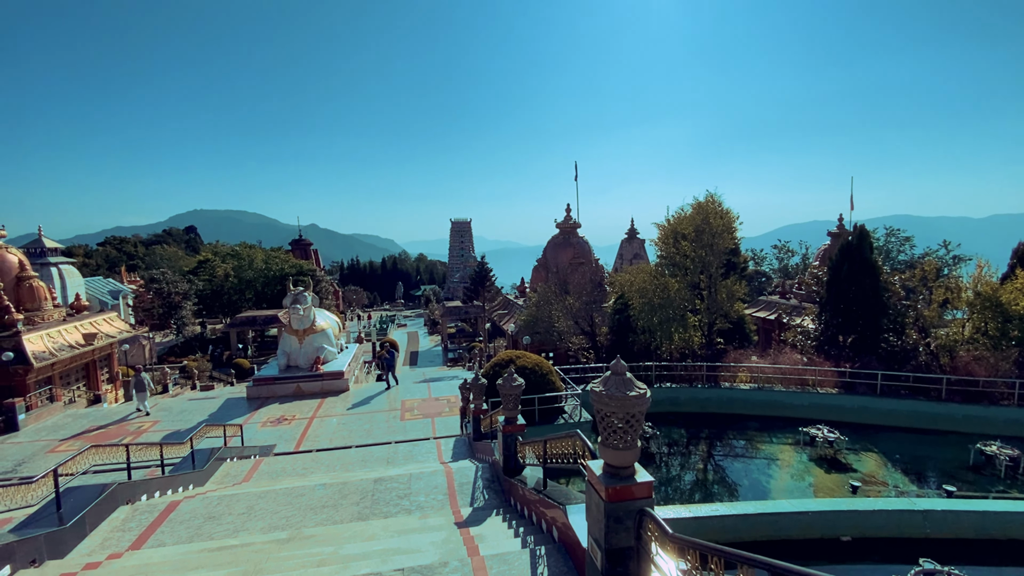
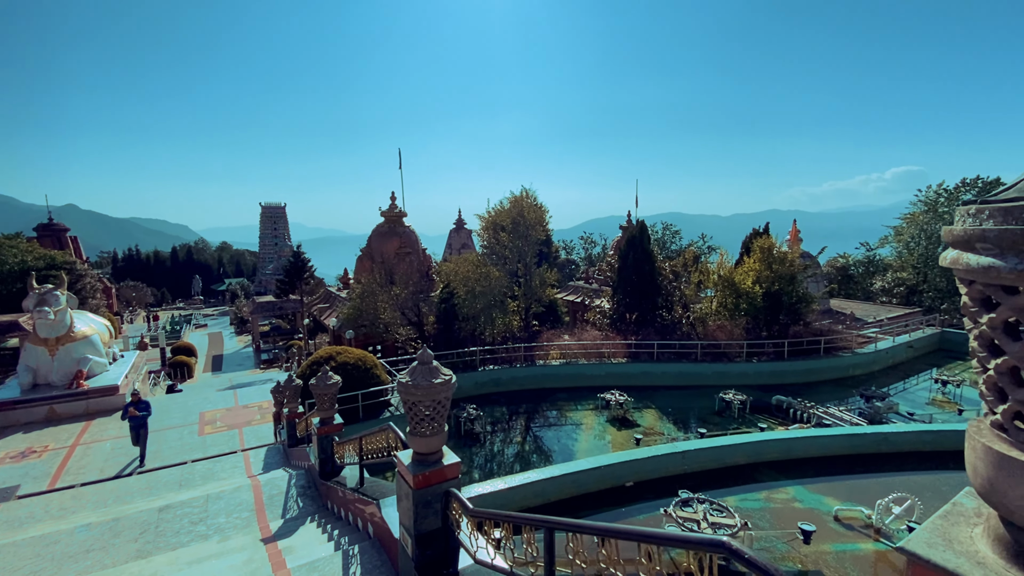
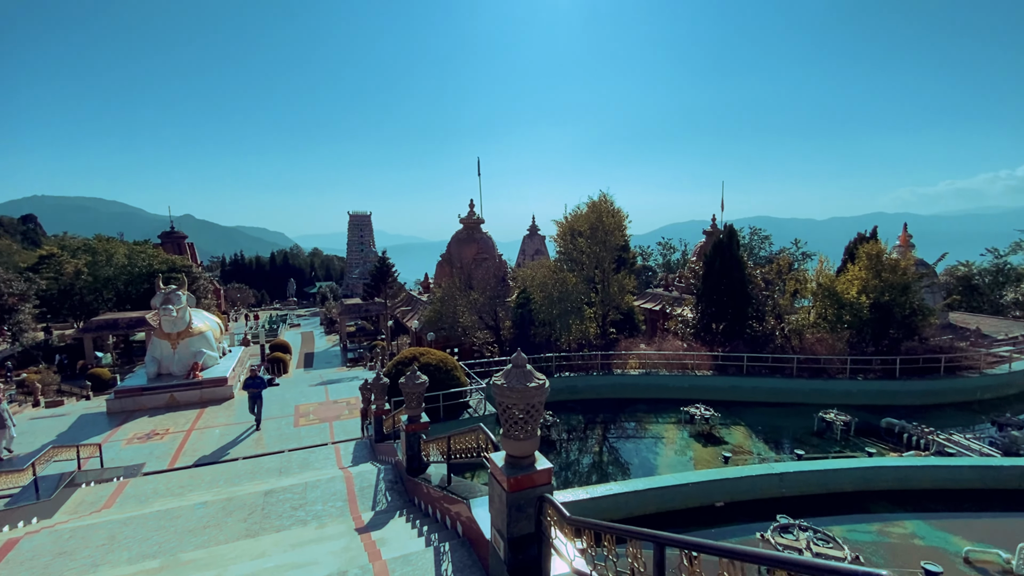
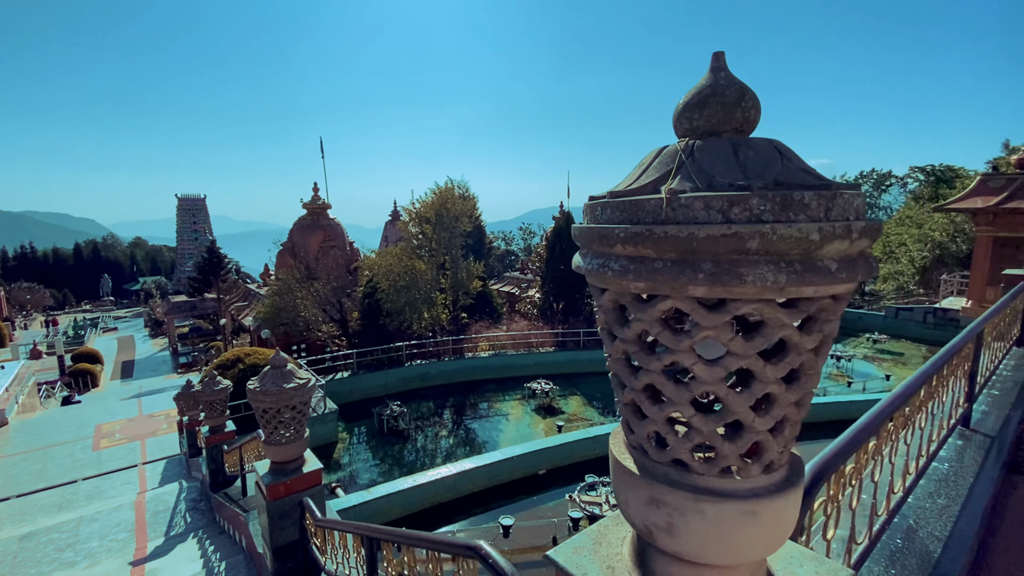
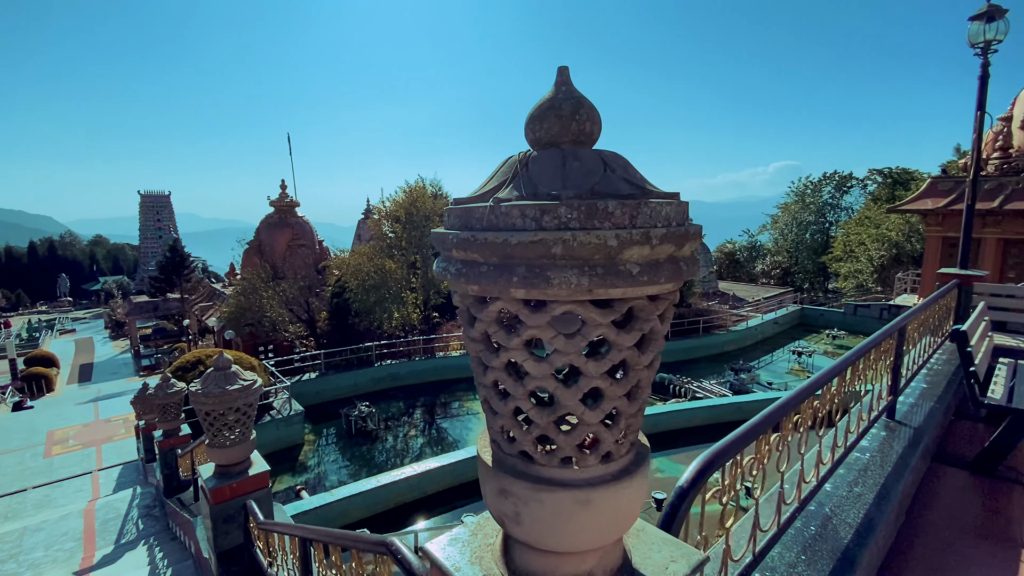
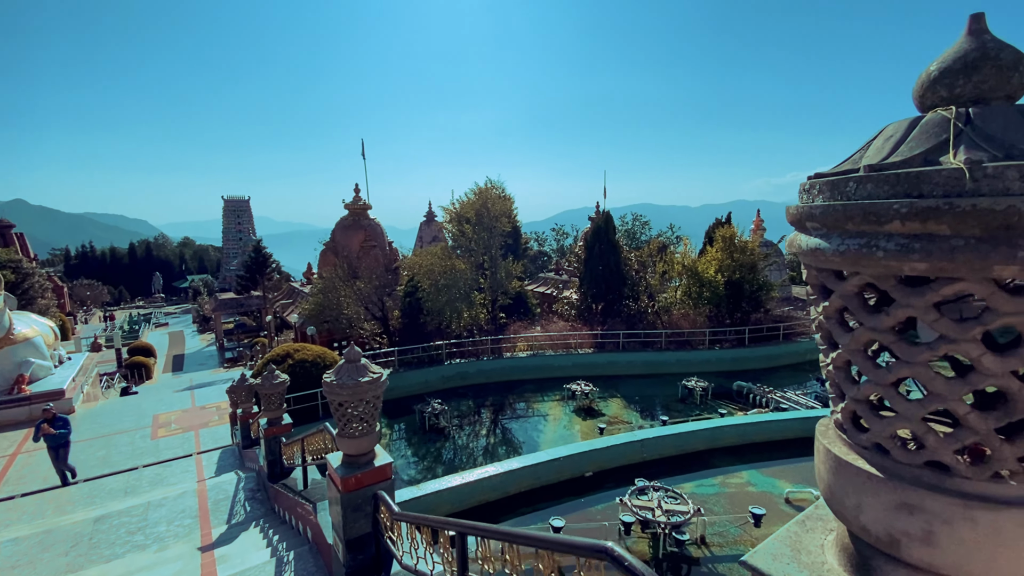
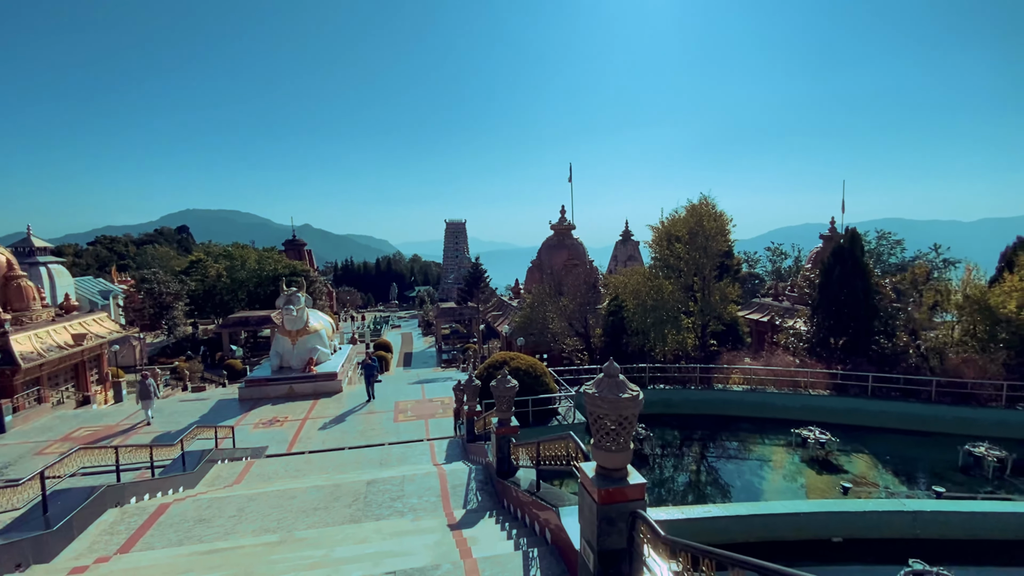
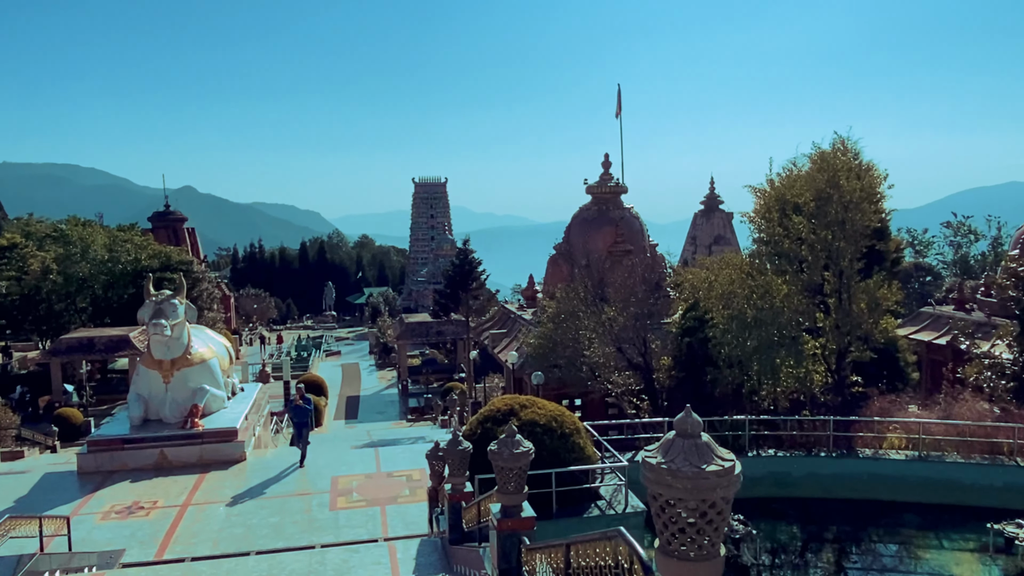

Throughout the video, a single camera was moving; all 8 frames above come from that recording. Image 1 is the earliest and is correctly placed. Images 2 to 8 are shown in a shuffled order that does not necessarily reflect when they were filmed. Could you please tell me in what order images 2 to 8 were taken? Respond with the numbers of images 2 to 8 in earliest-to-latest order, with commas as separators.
8, 7, 3, 2, 6, 4, 5
